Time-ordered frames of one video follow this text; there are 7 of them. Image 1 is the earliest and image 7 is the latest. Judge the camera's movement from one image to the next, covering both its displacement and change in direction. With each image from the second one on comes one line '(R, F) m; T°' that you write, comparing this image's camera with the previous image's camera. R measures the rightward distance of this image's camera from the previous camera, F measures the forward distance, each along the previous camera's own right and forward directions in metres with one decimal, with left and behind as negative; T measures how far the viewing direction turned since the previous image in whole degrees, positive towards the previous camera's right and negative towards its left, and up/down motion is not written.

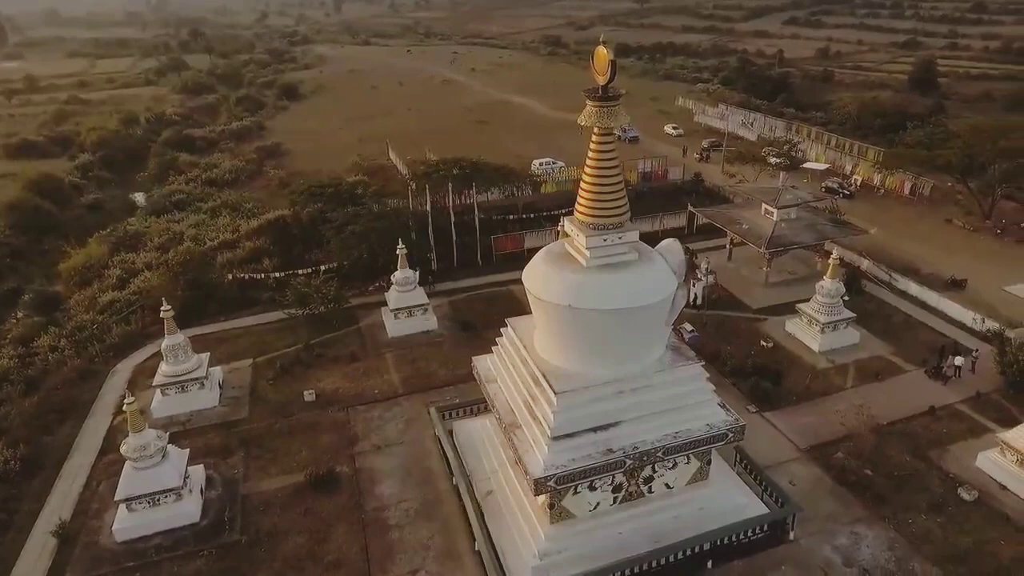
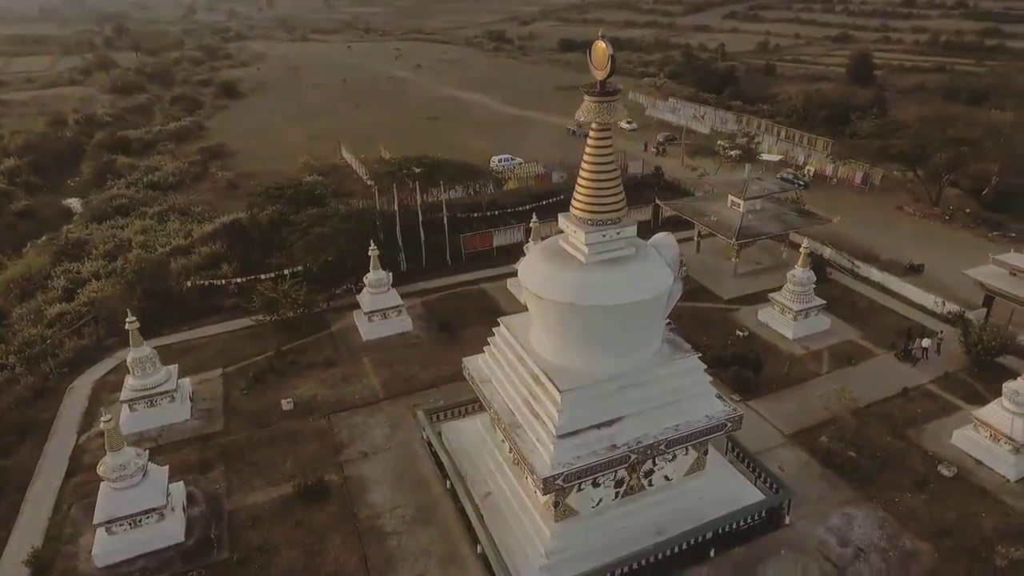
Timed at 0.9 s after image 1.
(-0.7, +0.1) m; +5°
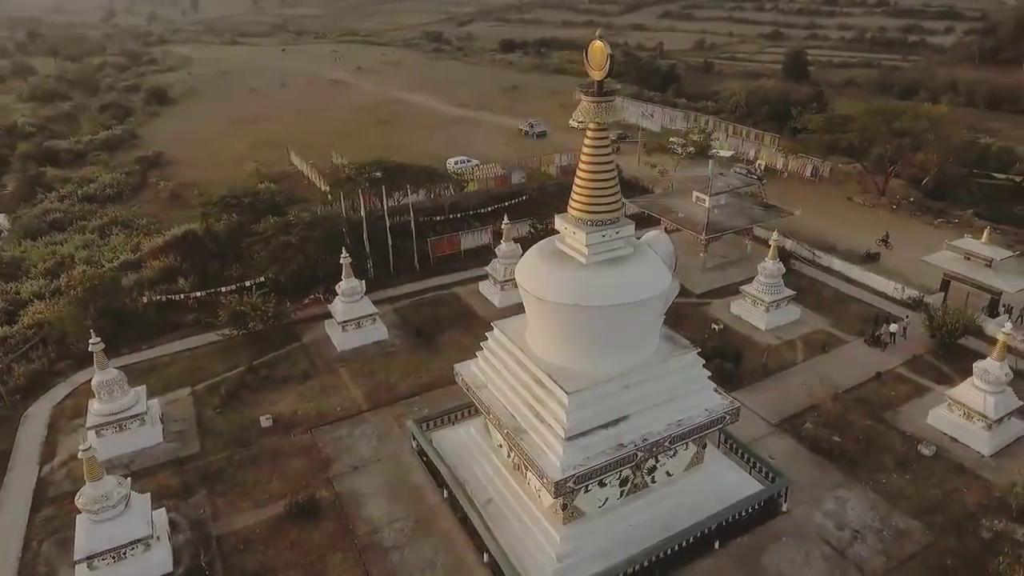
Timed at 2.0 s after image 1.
(-0.8, +0.1) m; +5°
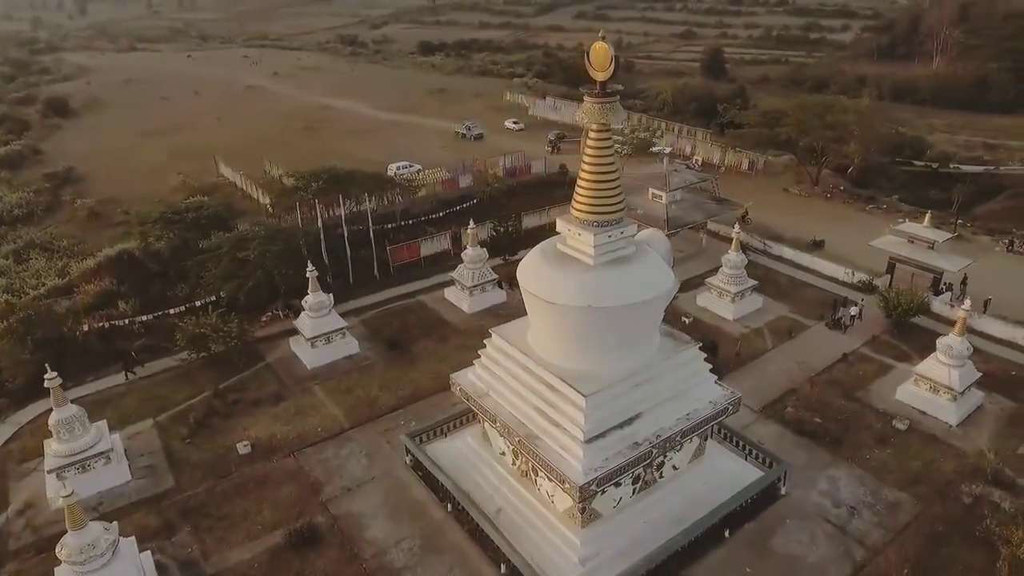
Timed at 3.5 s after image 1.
(-1.2, +0.2) m; +7°
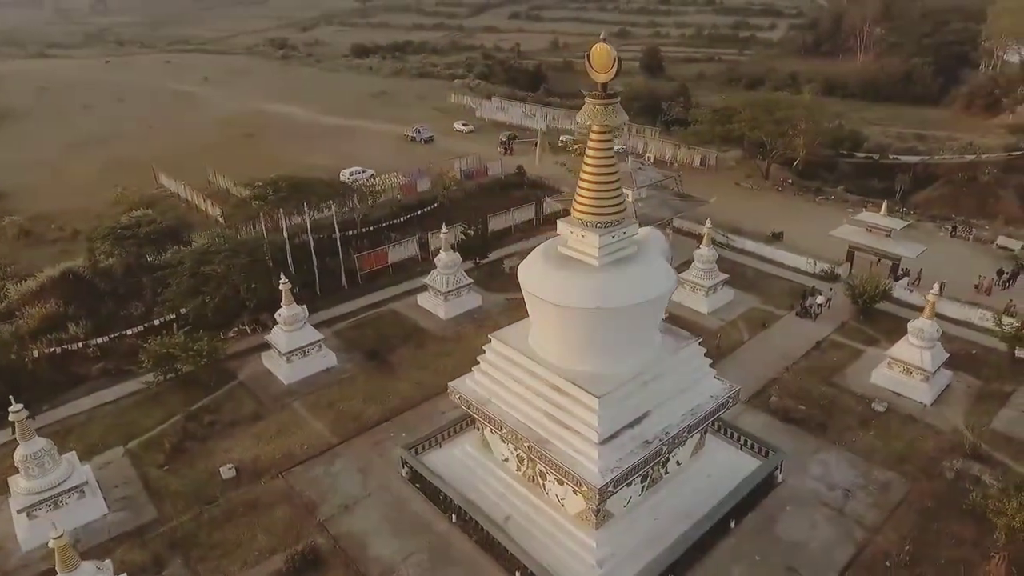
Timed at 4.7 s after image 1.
(-0.9, +0.1) m; +5°
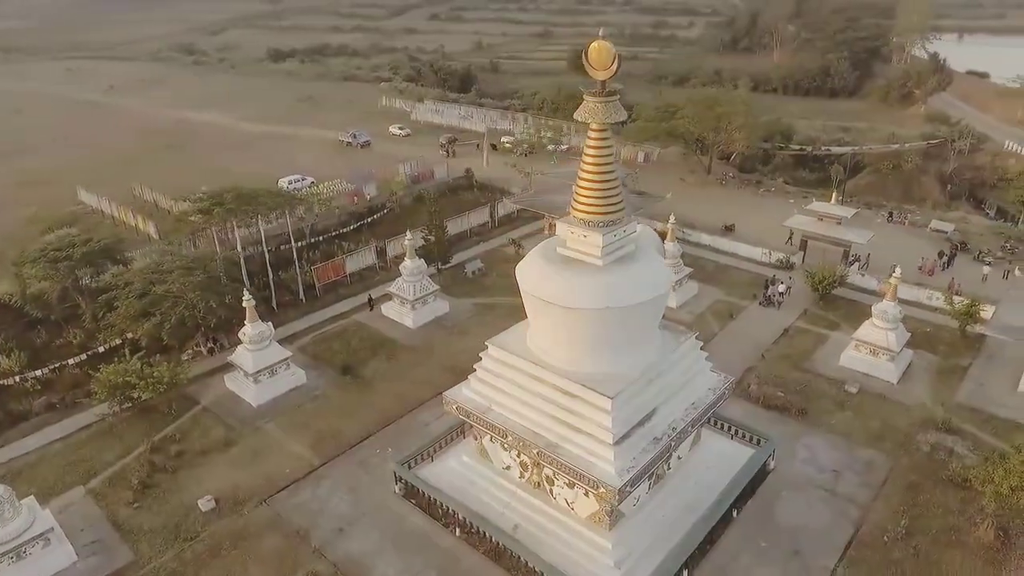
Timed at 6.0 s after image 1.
(-1.0, +0.3) m; +6°
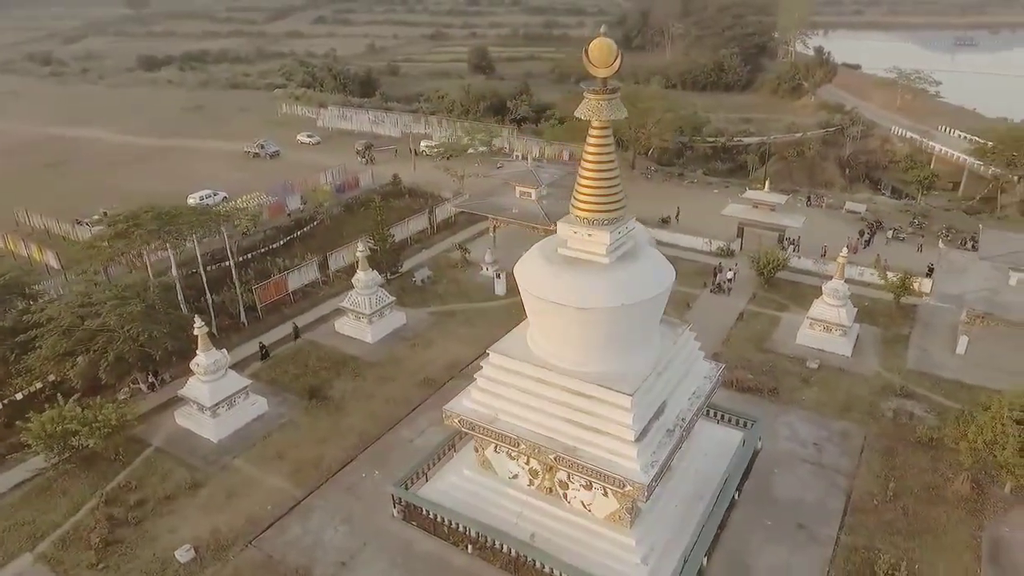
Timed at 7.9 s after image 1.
(-1.5, +0.4) m; +9°
